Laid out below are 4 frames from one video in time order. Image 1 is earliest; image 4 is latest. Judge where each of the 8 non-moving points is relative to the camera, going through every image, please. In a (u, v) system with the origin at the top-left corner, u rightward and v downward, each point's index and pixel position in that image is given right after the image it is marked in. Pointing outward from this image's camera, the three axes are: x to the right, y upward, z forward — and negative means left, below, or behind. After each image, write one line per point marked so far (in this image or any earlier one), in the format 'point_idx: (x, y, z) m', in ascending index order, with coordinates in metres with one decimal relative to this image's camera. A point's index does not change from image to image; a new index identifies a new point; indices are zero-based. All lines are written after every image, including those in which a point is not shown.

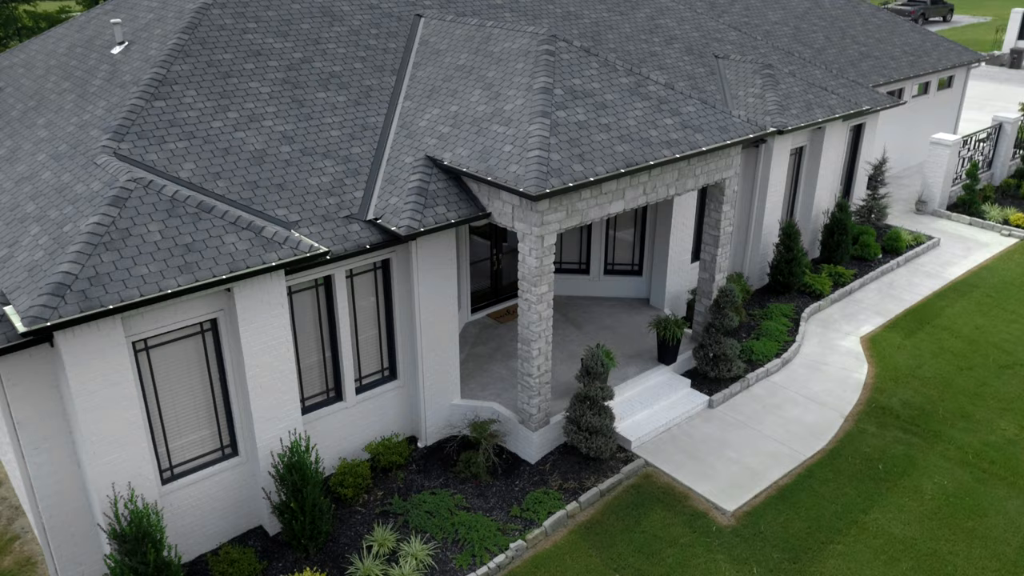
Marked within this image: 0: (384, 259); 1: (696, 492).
0: (-2.1, +0.5, +12.1) m
1: (+2.9, -3.2, +12.1) m
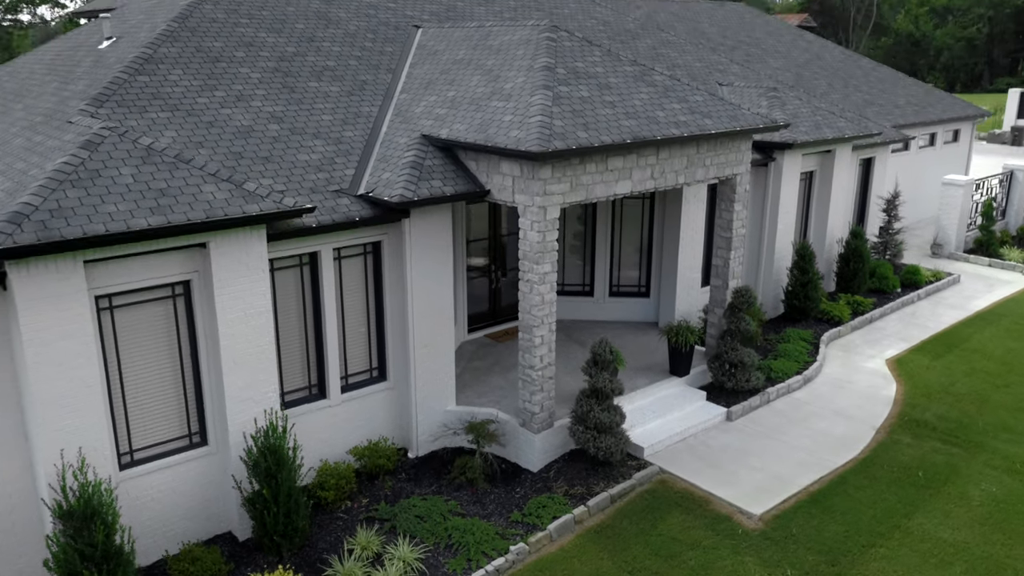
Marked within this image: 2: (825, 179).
0: (-2.1, +0.7, +11.3) m
1: (+2.9, -3.0, +10.9) m
2: (+8.1, +2.8, +19.7) m
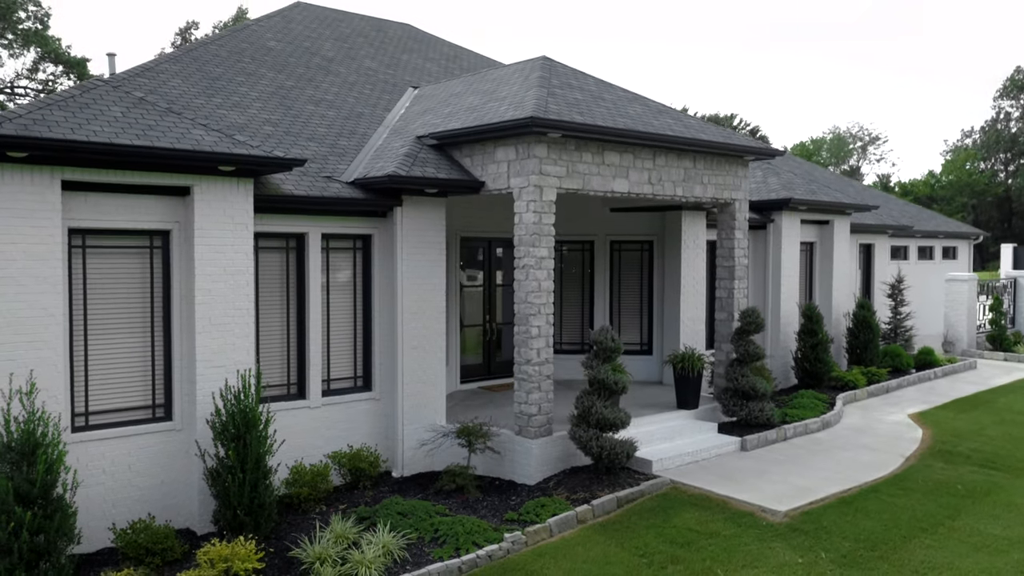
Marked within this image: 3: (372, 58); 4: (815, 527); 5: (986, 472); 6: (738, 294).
0: (-2.1, +0.7, +11.1) m
1: (+2.9, -2.7, +9.8) m
2: (+8.1, +1.0, +19.6) m
3: (-3.1, +5.0, +16.5) m
4: (+3.5, -2.8, +8.9) m
5: (+7.1, -2.8, +11.5) m
6: (+4.1, -0.1, +13.8) m
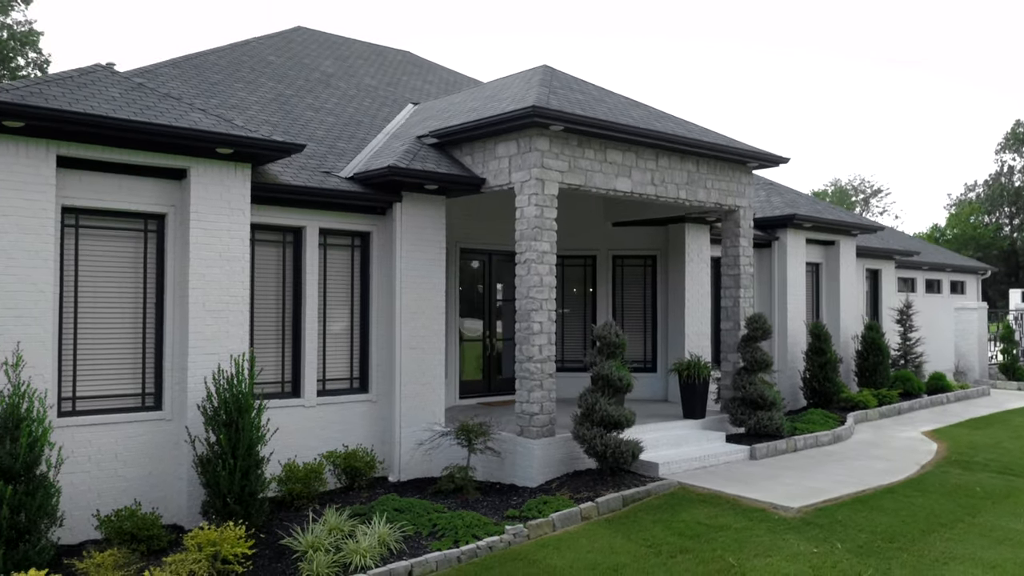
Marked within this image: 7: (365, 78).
0: (-2.1, +0.8, +11.0) m
1: (+2.9, -2.6, +9.4) m
2: (+8.1, +0.5, +19.4) m
3: (-3.0, +4.6, +16.6) m
4: (+3.6, -2.6, +8.5) m
5: (+7.2, -2.8, +11.1) m
6: (+4.1, -0.3, +13.6) m
7: (-3.1, +4.5, +16.4) m
